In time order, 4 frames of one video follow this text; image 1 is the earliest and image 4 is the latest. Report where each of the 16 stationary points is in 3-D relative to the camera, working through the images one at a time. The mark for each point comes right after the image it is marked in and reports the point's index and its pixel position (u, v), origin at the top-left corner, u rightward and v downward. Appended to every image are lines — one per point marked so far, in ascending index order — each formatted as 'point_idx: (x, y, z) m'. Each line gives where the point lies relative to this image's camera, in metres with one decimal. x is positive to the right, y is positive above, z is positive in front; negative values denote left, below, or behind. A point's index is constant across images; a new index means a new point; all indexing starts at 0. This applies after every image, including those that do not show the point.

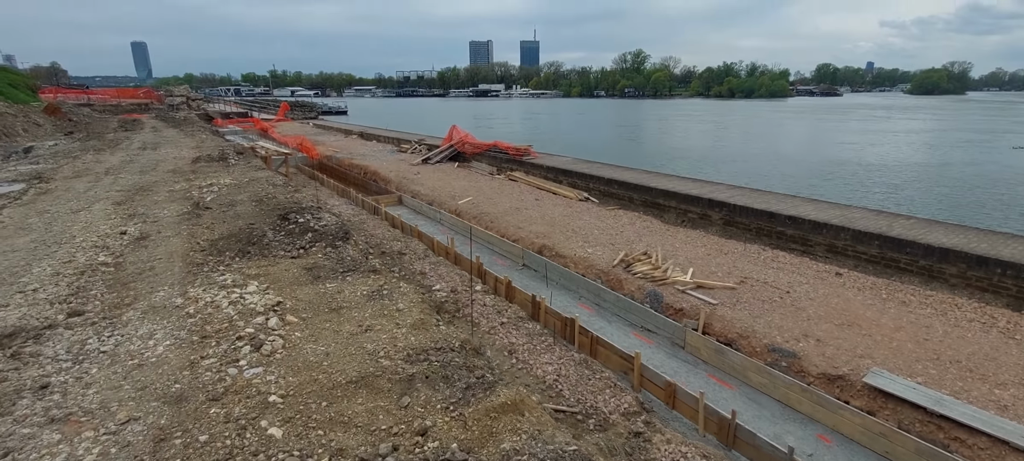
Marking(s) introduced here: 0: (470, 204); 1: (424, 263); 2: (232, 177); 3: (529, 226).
0: (-1.1, +0.7, +13.2) m
1: (-1.6, -0.6, +8.9) m
2: (-5.2, +1.0, +9.3) m
3: (+0.4, +0.1, +11.1) m
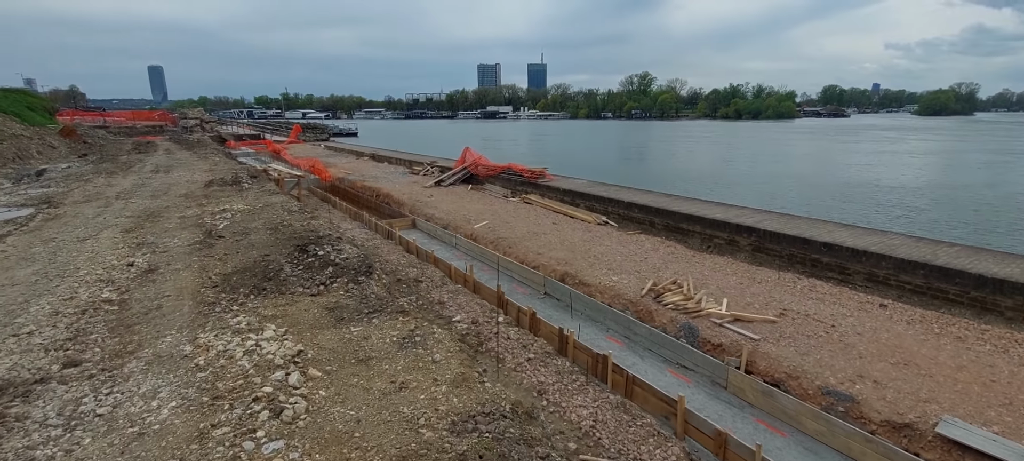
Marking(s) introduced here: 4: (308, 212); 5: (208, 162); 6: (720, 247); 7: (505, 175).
0: (-0.7, +0.1, +12.8) m
1: (-1.2, -1.1, +8.5) m
2: (-4.8, +0.5, +9.0) m
3: (+0.8, -0.5, +10.7) m
4: (-3.6, +0.3, +8.7) m
5: (-9.8, +2.2, +16.0) m
6: (+4.5, -0.4, +10.8) m
7: (-0.3, +2.0, +18.2) m
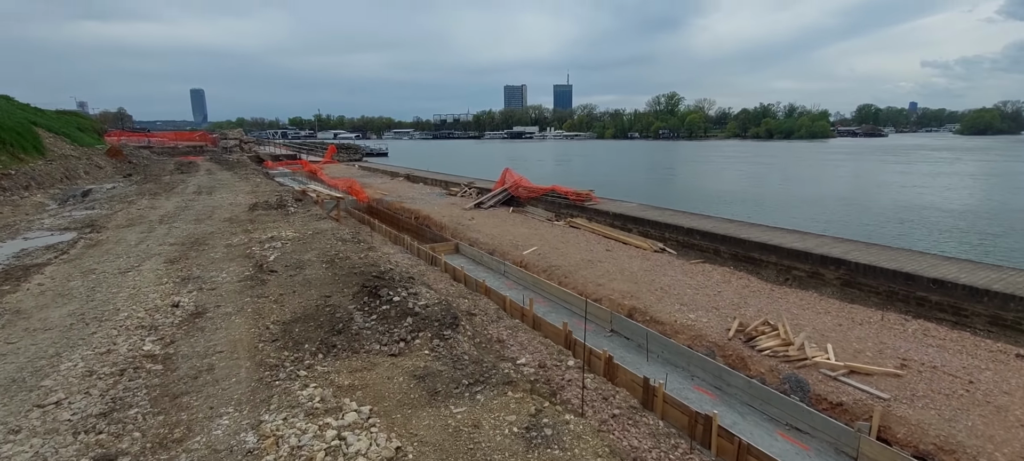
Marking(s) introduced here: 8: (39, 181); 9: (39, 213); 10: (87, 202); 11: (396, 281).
0: (+0.6, -0.6, +12.1) m
1: (-0.2, -1.5, +7.8) m
2: (-3.7, 0.0, +8.5) m
3: (+1.9, -1.0, +9.8) m
4: (-2.5, -0.1, +8.1) m
5: (-8.3, +1.5, +15.7) m
6: (+5.7, -1.0, +9.8) m
7: (+1.3, +1.2, +17.5) m
8: (-13.1, +1.4, +13.8) m
9: (-9.8, +0.4, +10.3) m
10: (-10.0, +0.7, +11.6) m
11: (-1.5, -0.6, +6.4) m
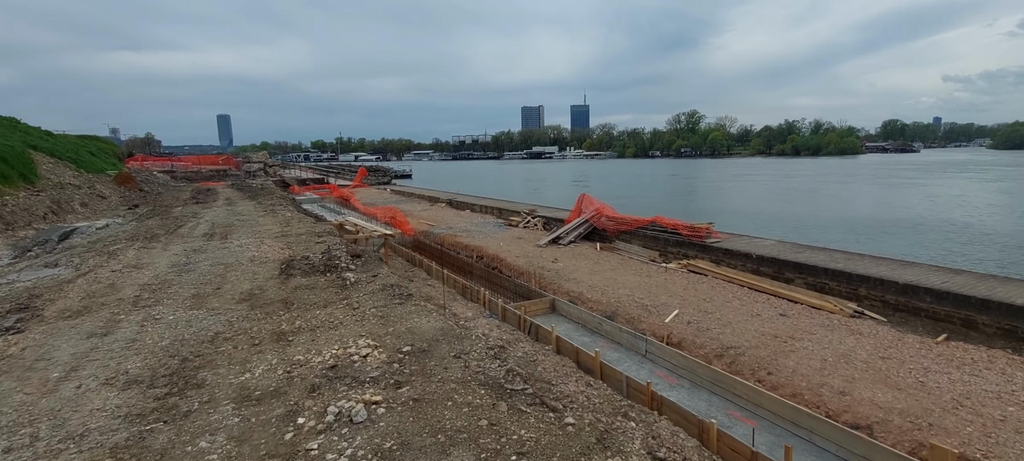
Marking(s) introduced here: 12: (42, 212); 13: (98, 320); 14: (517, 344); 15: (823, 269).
0: (+2.9, -1.5, +8.4) m
1: (+2.0, -2.3, +4.1) m
2: (-1.5, -0.8, +4.9) m
3: (+4.1, -1.9, +6.0) m
4: (-0.4, -1.0, +4.6) m
5: (-5.9, +0.3, +12.4) m
6: (+7.9, -1.8, +5.9) m
7: (+3.8, 0.0, +13.8) m
8: (-10.8, +0.2, +10.6) m
9: (-7.6, -0.6, +7.0) m
10: (-7.7, -0.4, +8.4) m
11: (+0.6, -1.4, +2.8) m
12: (-11.8, +0.4, +12.5) m
13: (-4.1, -0.8, +5.1) m
14: (+0.1, -1.7, +7.6) m
15: (+6.0, -0.8, +9.6) m
